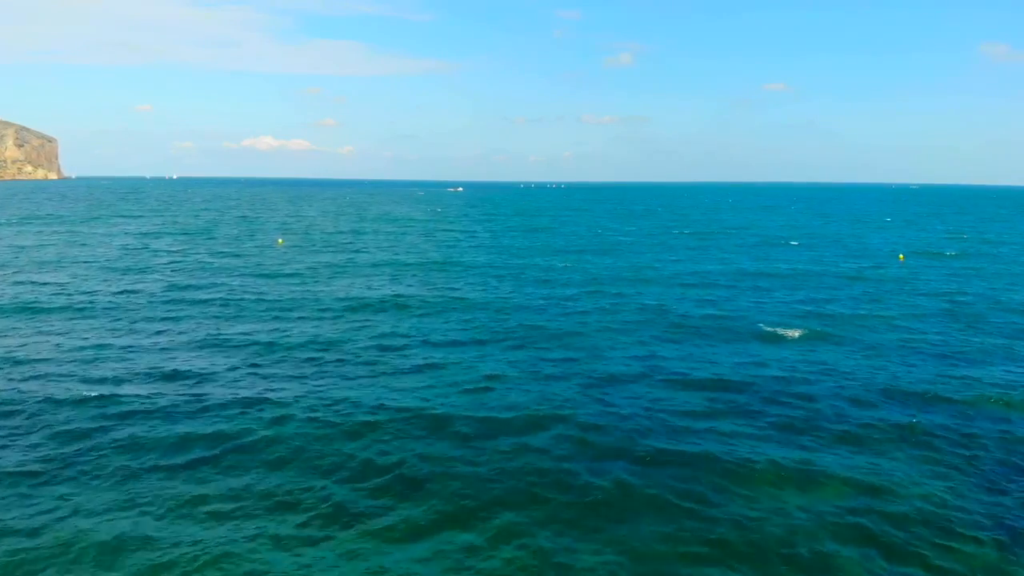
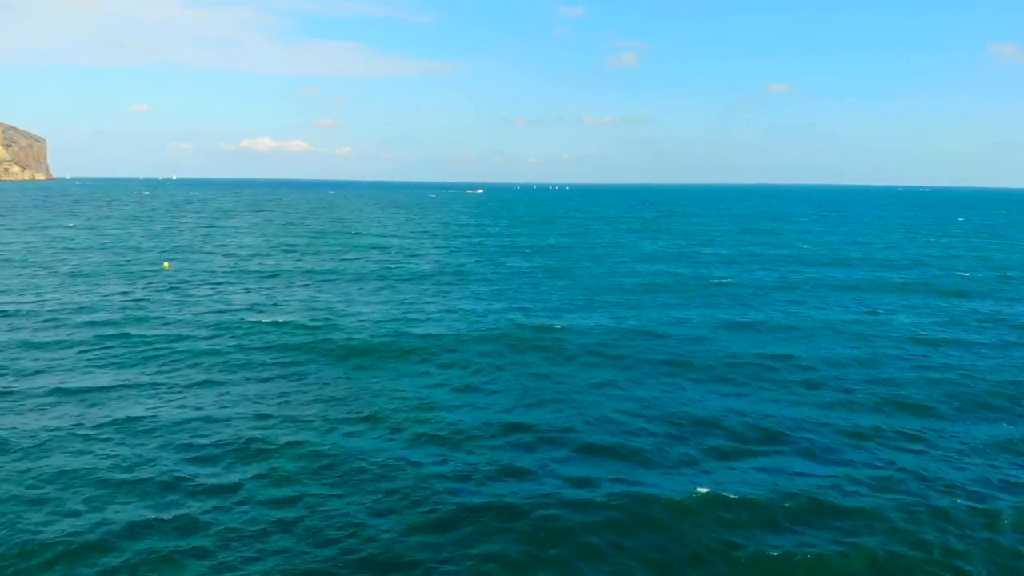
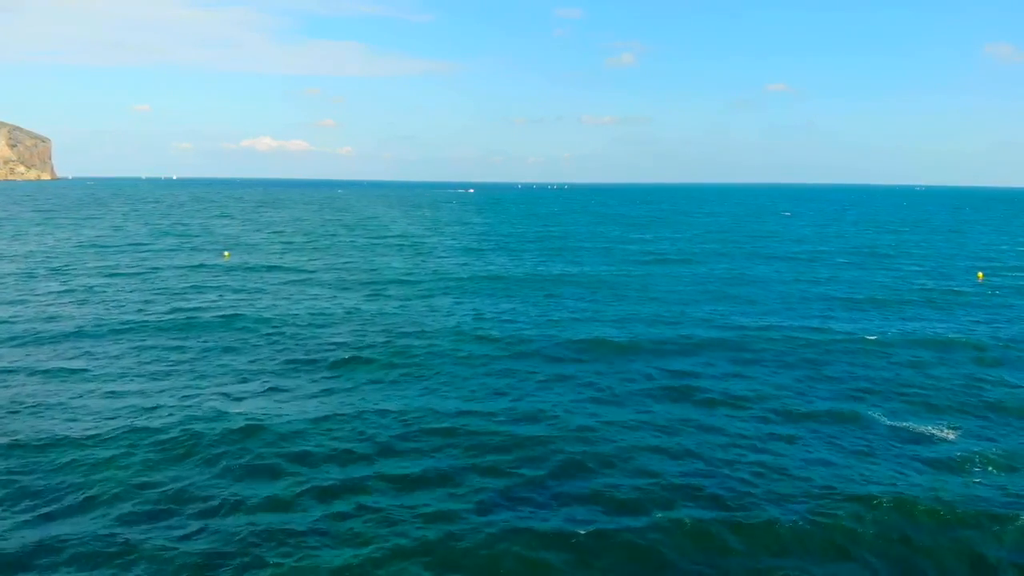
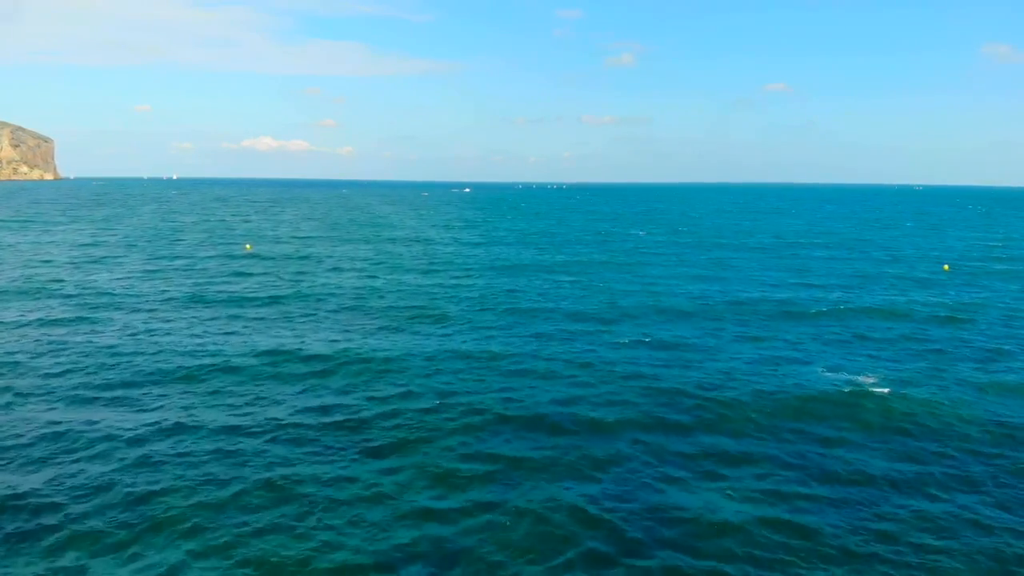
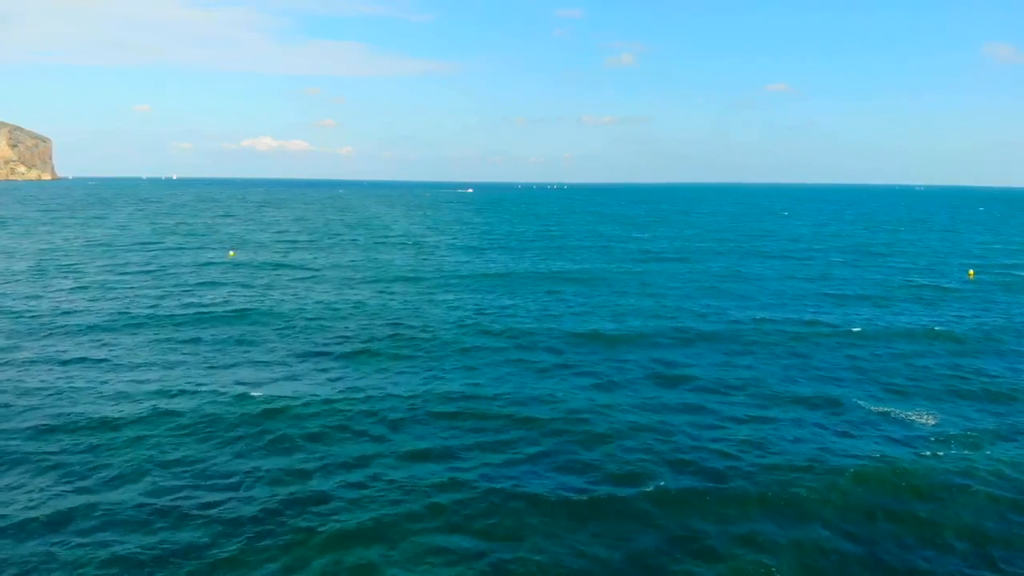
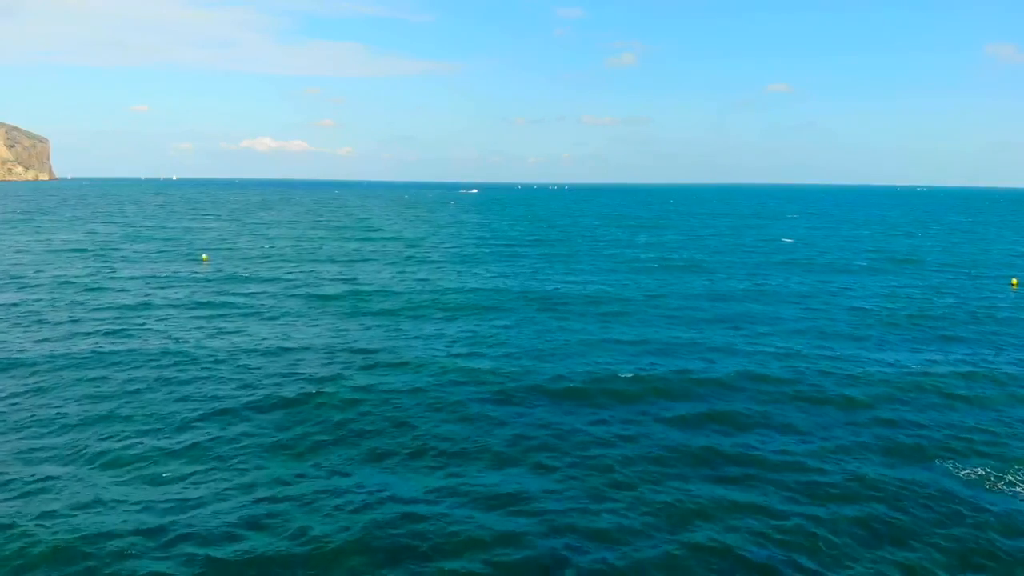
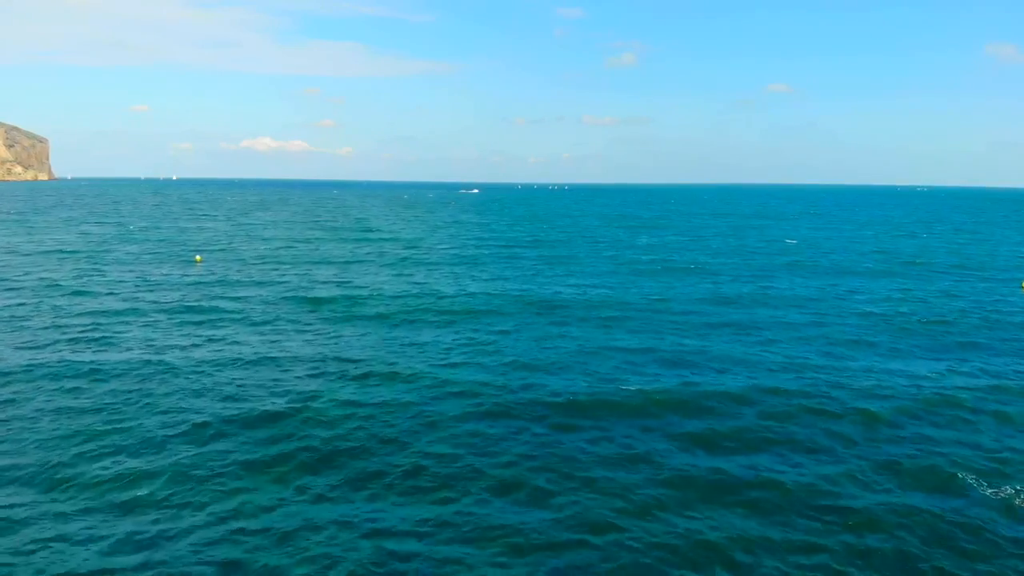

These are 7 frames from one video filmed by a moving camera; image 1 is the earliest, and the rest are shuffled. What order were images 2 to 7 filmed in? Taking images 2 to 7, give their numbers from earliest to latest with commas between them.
4, 5, 3, 6, 7, 2
